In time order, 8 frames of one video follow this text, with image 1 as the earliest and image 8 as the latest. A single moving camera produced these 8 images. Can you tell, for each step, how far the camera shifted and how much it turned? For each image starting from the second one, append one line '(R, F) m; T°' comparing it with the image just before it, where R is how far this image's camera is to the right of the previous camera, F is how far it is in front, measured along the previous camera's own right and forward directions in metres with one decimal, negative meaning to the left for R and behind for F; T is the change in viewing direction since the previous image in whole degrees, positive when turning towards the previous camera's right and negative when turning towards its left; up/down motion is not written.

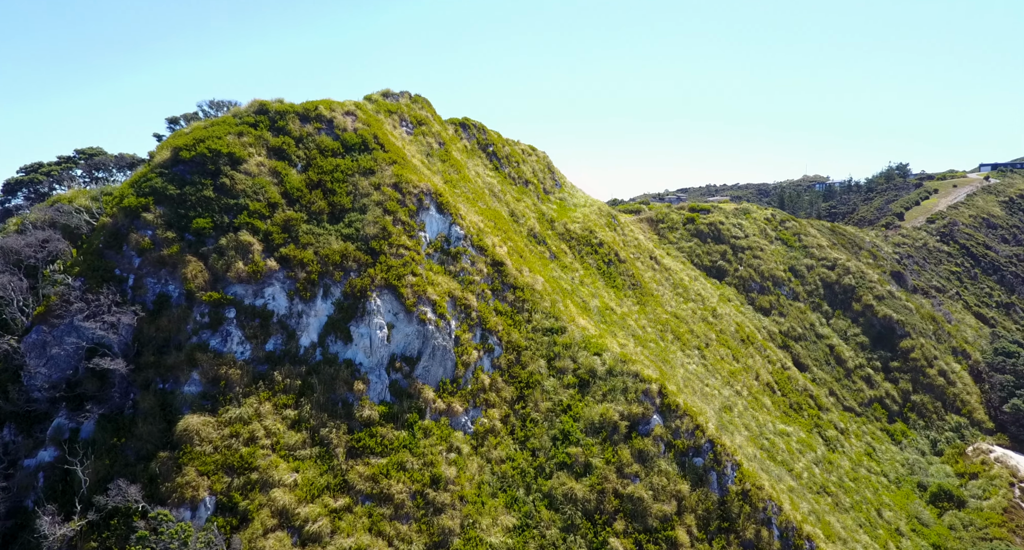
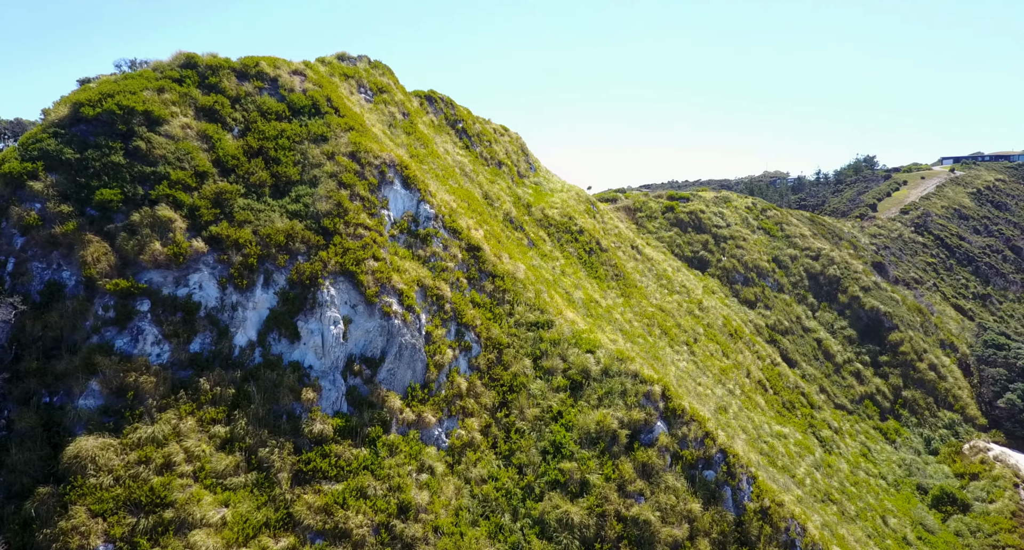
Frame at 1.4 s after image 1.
(-0.8, +4.7) m; +3°
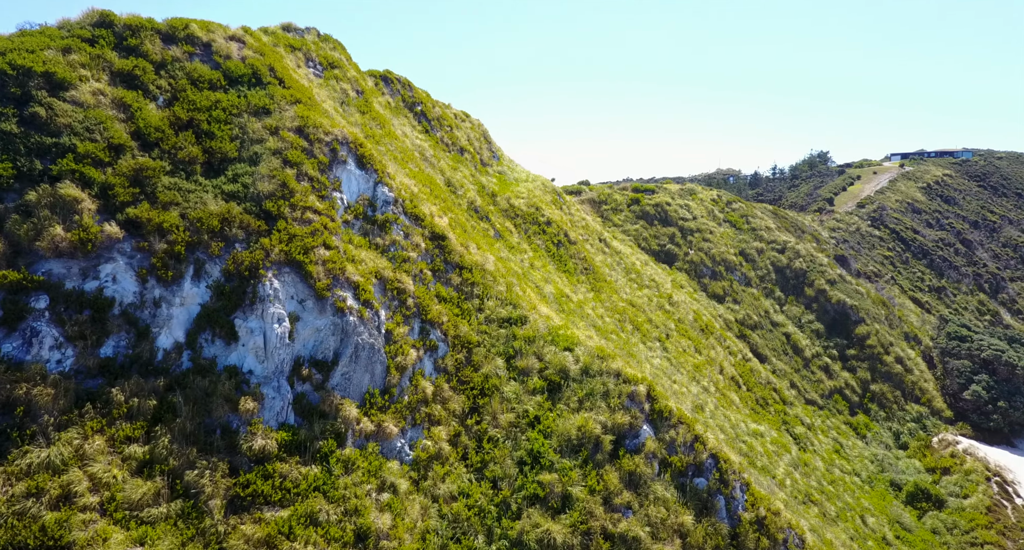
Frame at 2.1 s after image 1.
(-0.6, +2.9) m; +4°
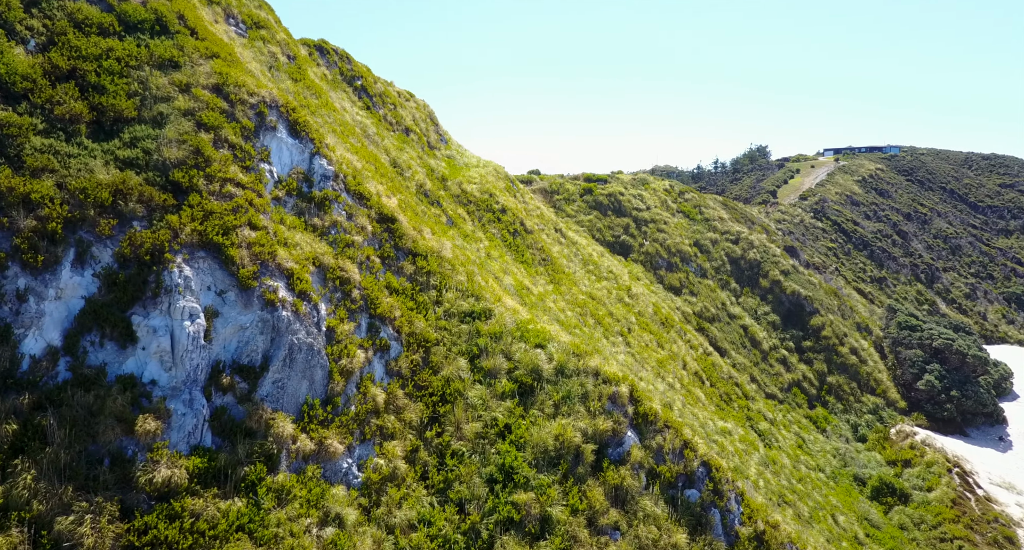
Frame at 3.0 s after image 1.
(-0.8, +3.5) m; +5°
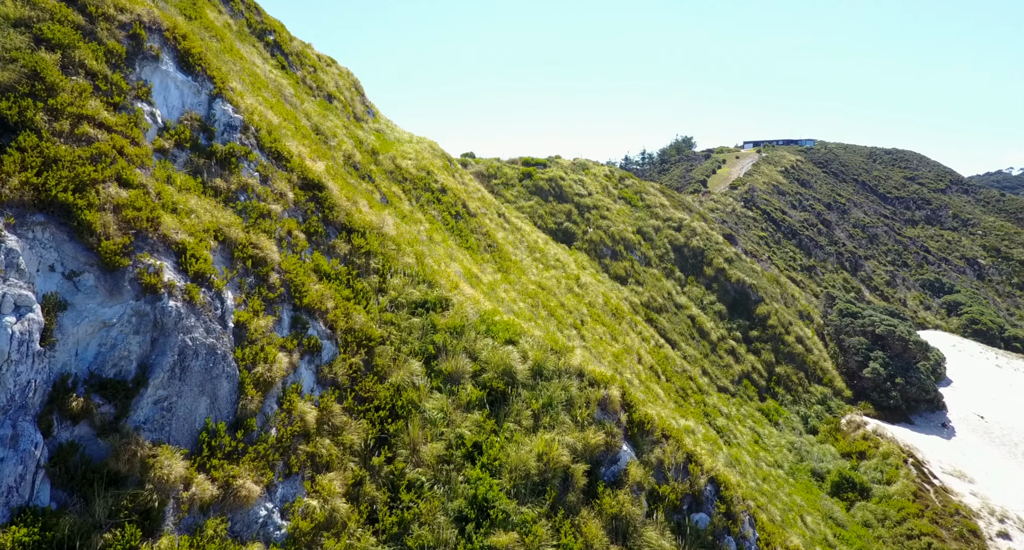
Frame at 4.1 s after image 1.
(-1.2, +4.5) m; +7°
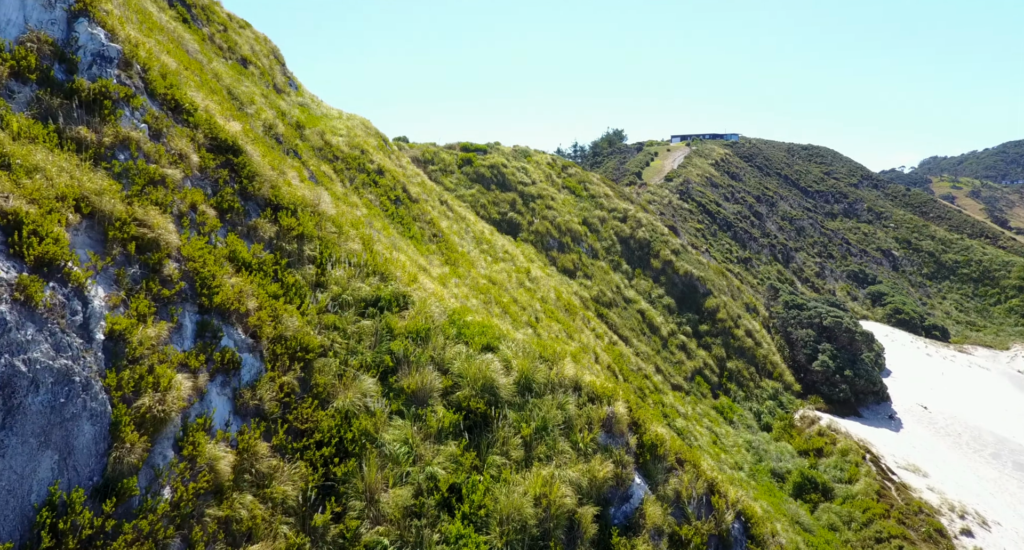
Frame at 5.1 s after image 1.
(-1.2, +4.0) m; +6°
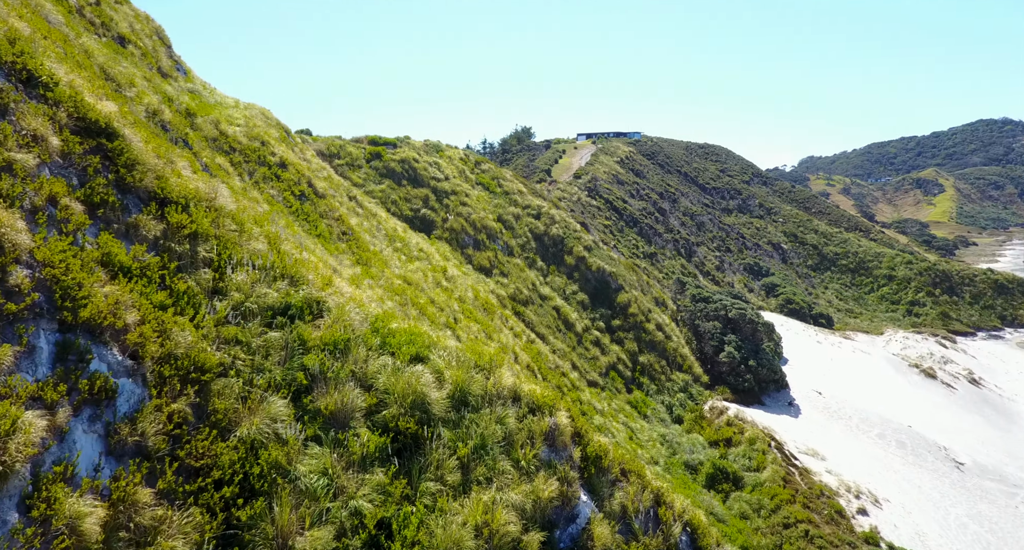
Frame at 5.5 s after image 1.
(-0.5, +1.4) m; +8°
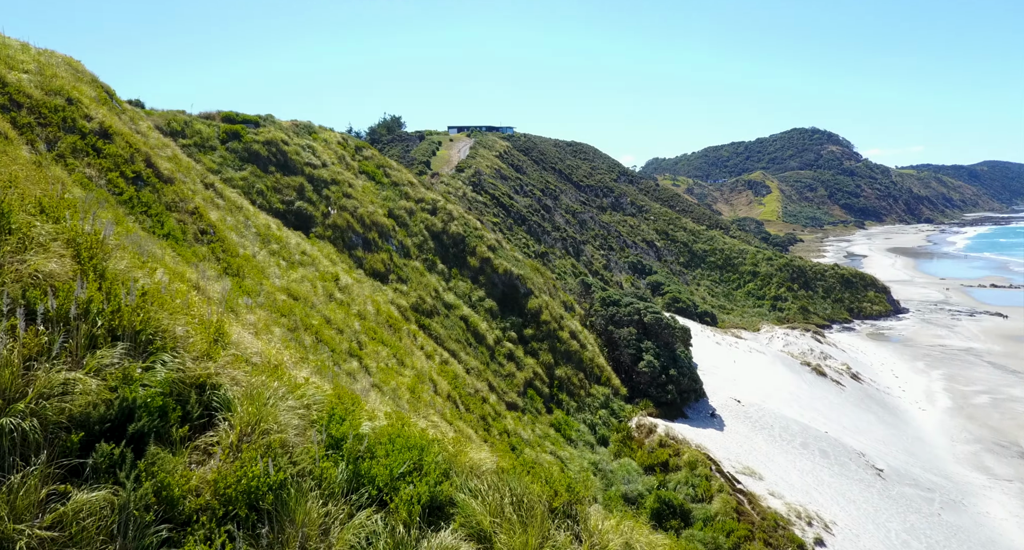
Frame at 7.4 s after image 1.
(-2.4, +7.2) m; +12°
